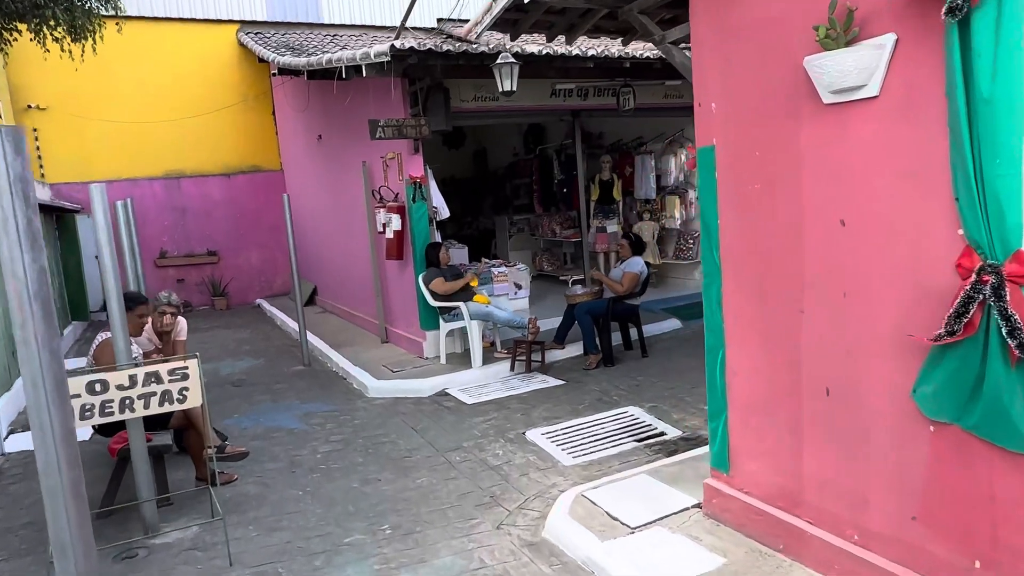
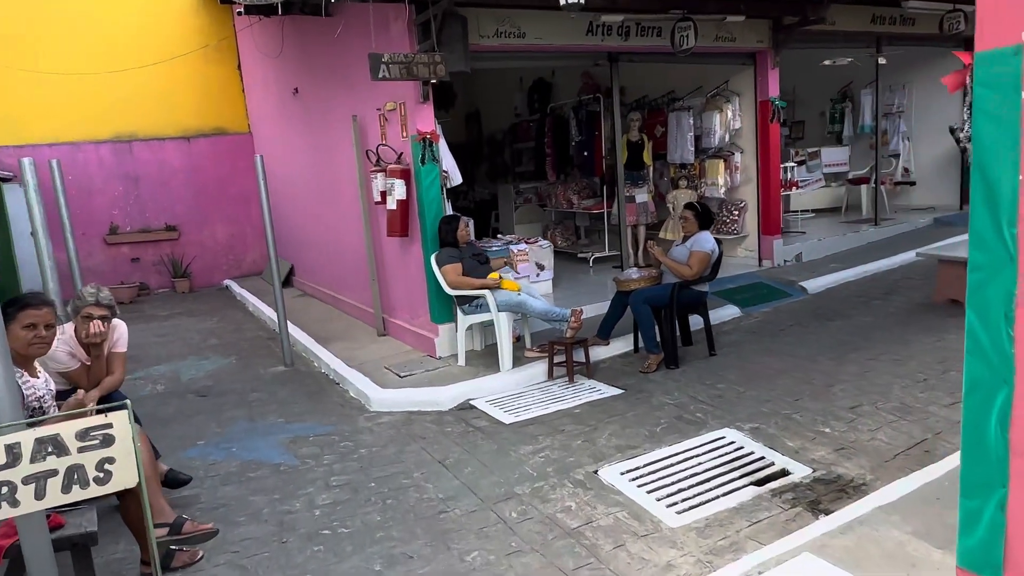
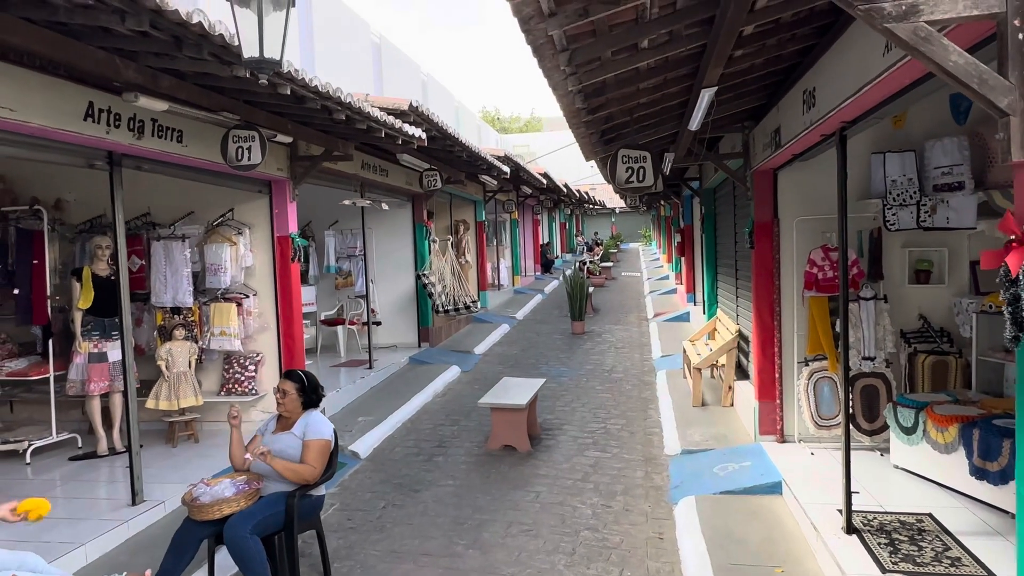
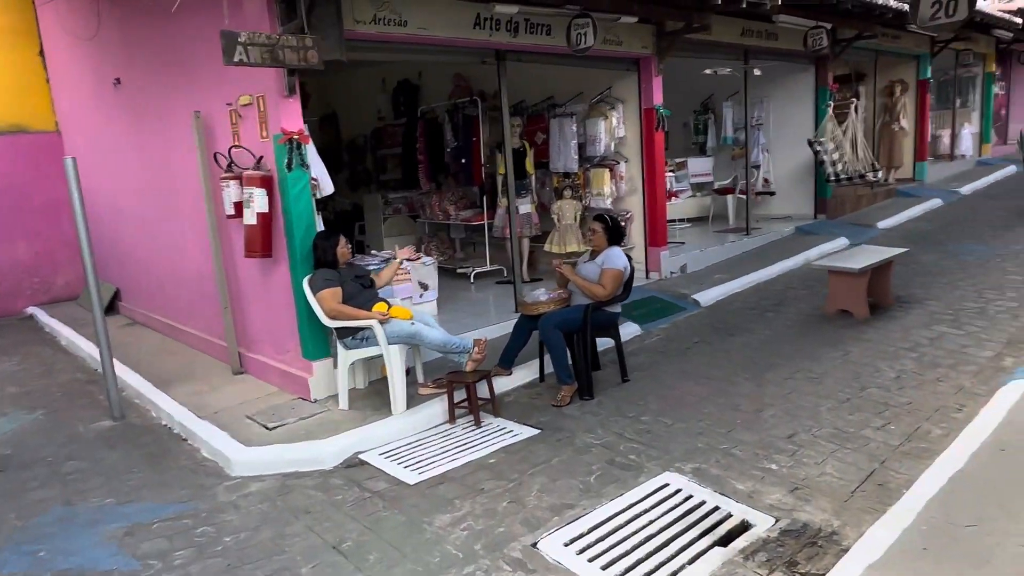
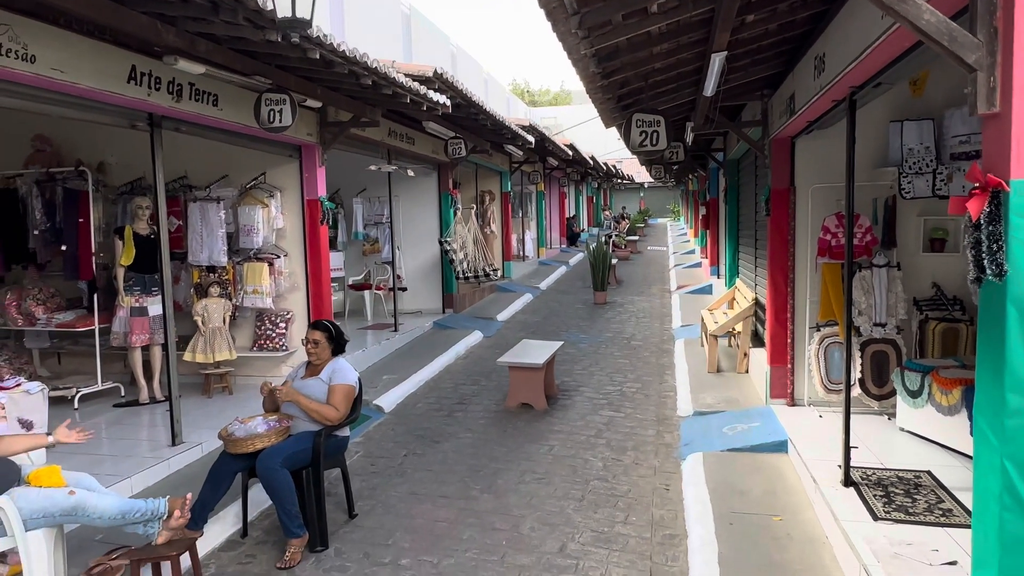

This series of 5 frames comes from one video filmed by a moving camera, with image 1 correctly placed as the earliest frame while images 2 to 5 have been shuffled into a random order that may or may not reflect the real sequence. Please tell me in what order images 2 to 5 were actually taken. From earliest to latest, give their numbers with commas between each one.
2, 4, 3, 5
